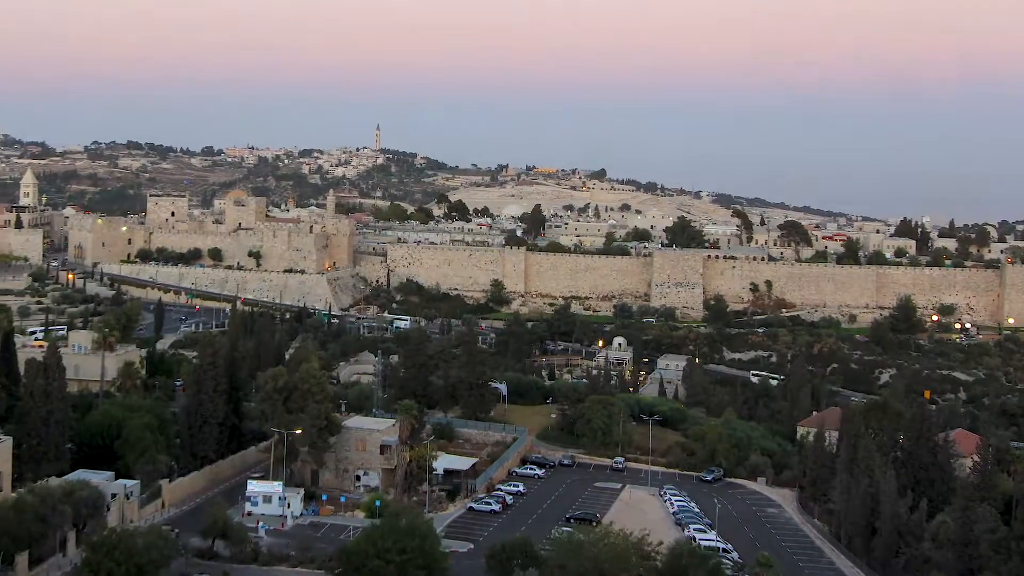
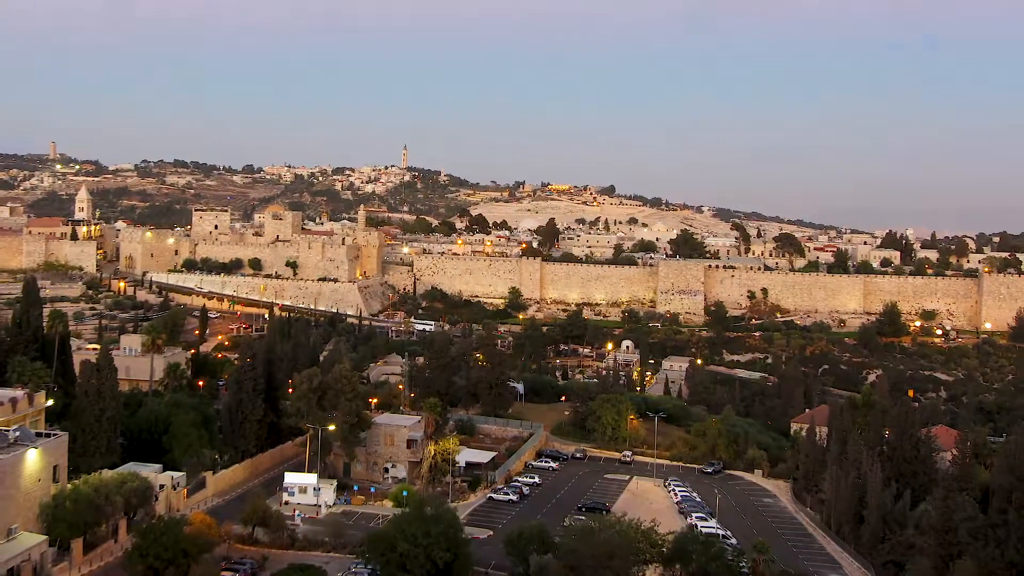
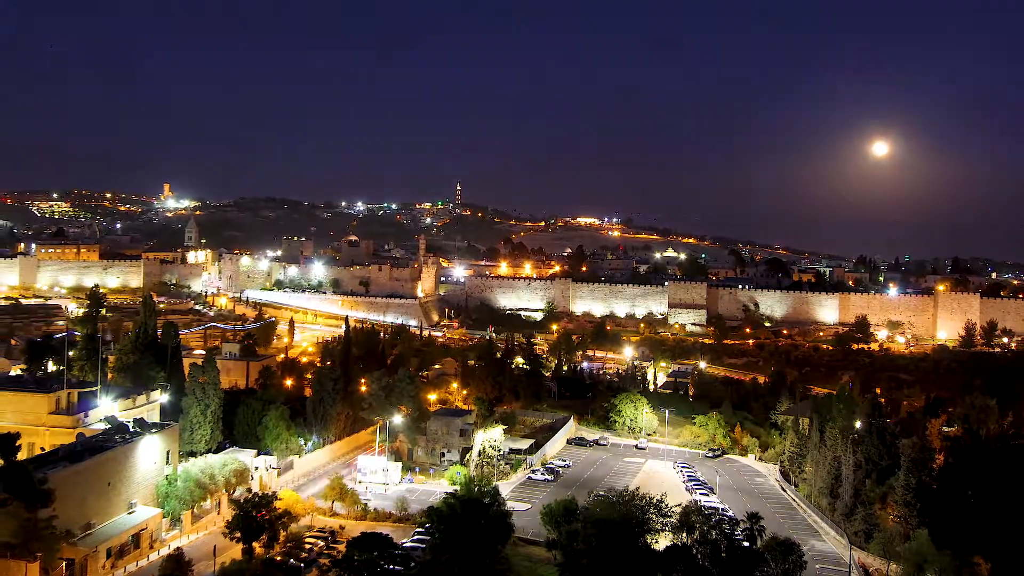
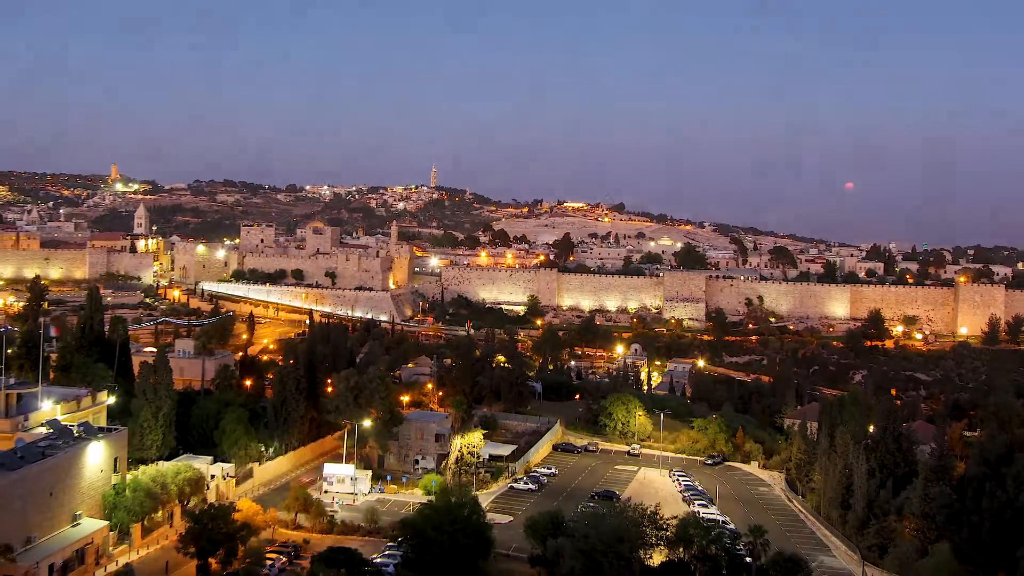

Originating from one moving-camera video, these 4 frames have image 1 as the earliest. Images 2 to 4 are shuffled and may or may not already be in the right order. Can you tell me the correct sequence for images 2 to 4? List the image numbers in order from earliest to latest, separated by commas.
2, 4, 3
